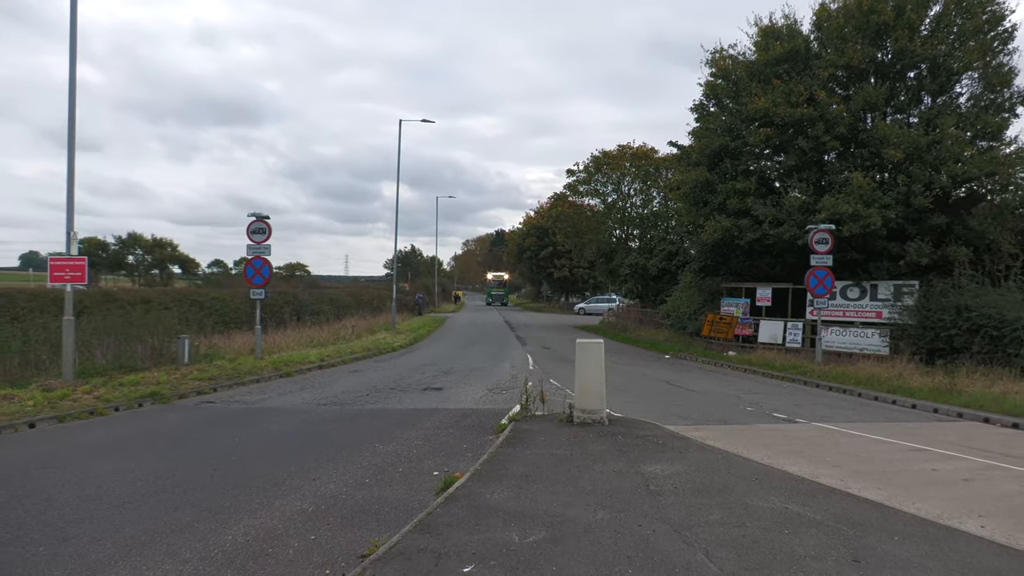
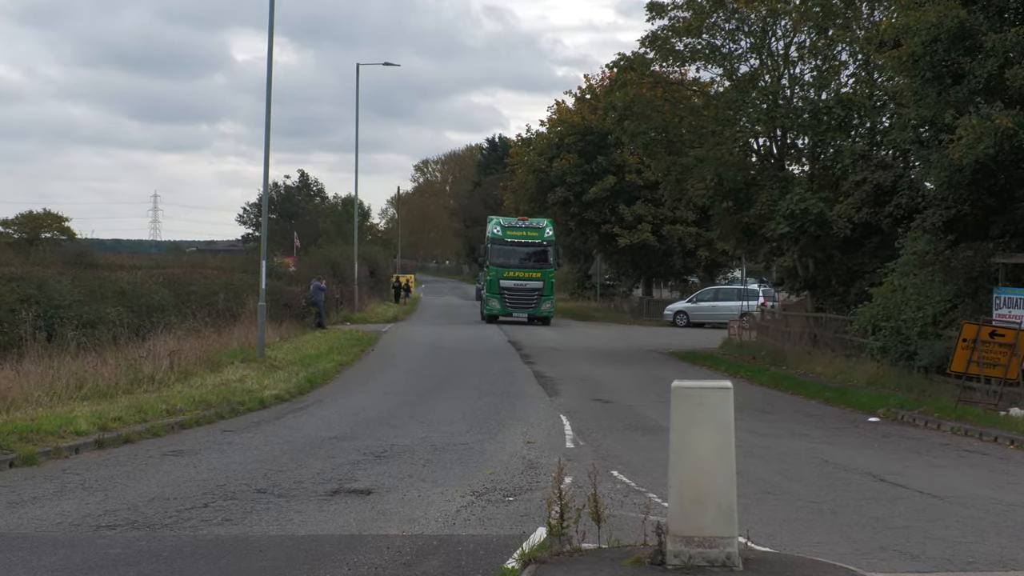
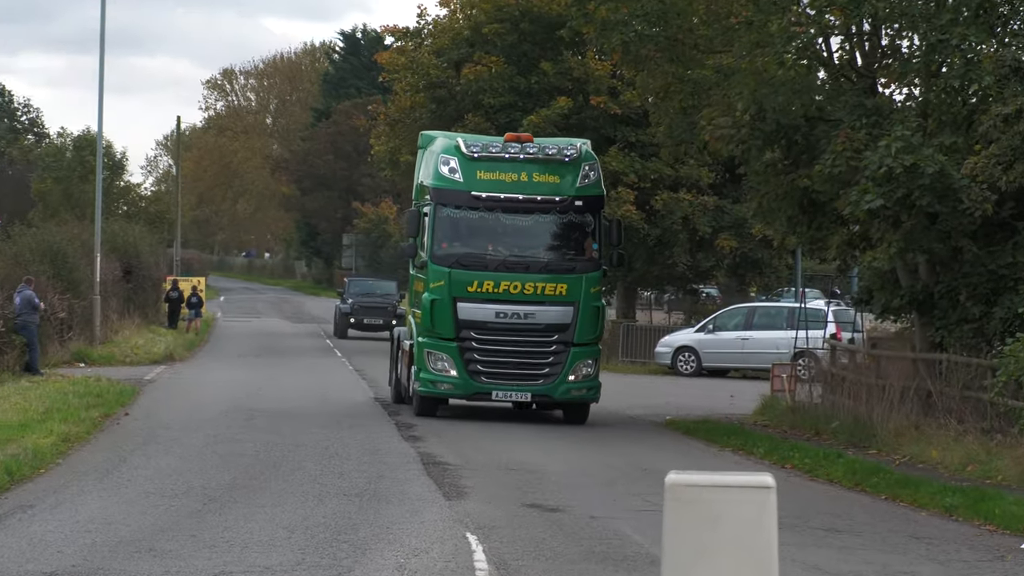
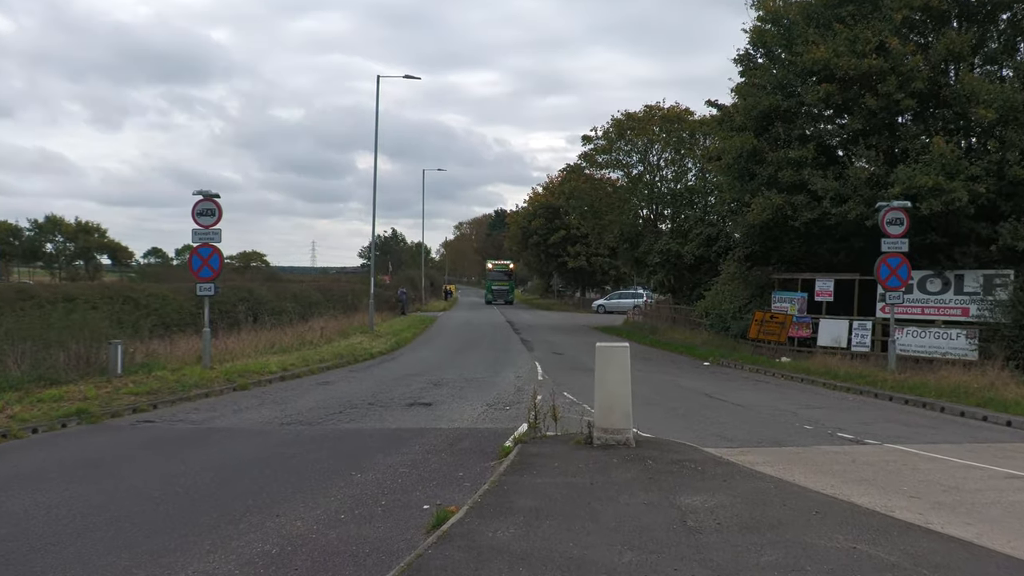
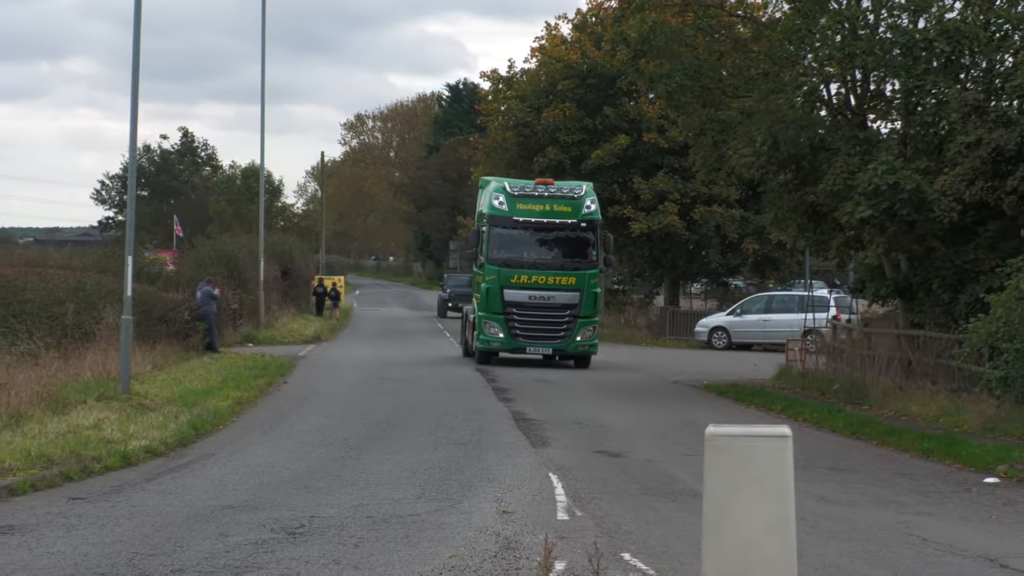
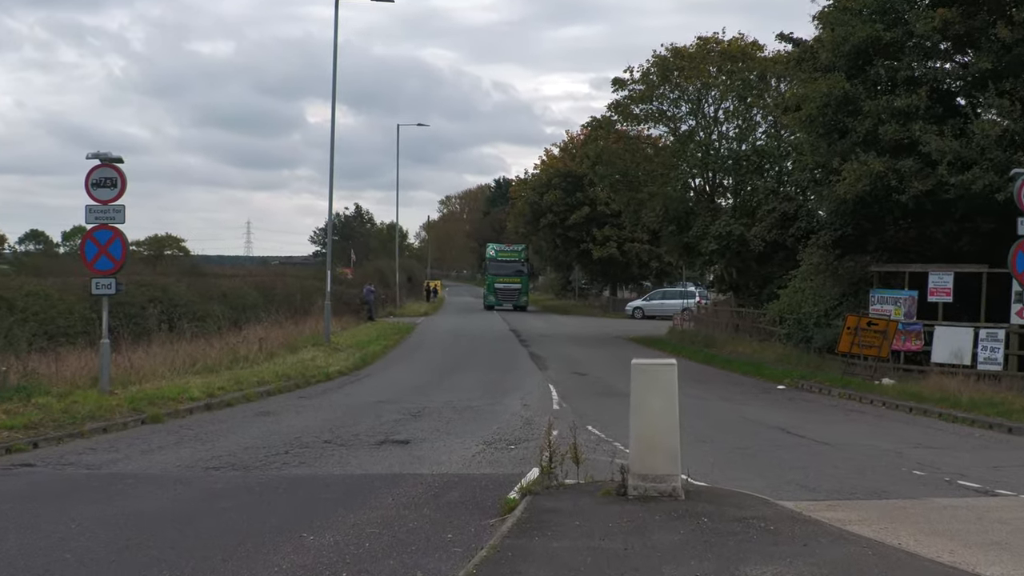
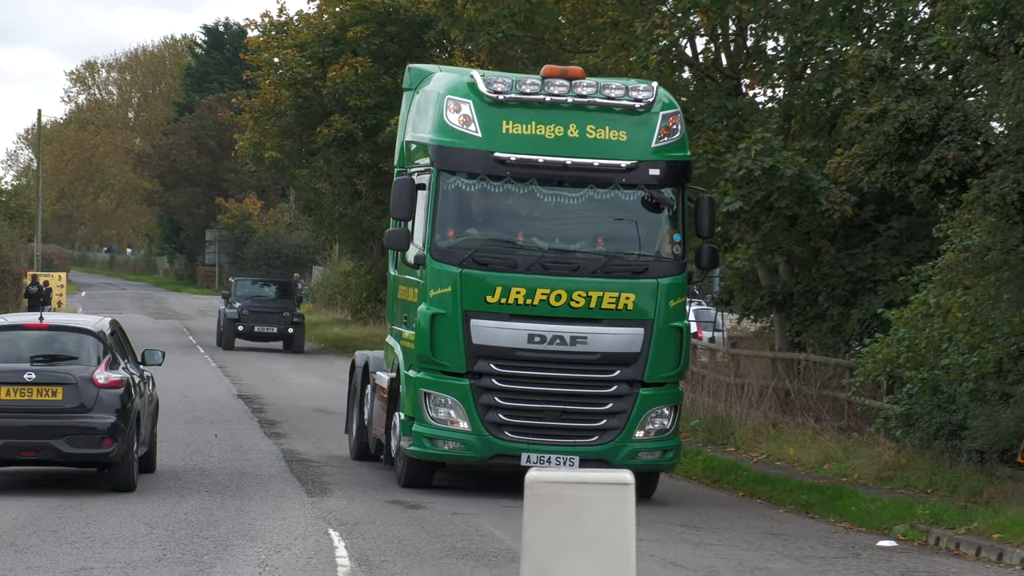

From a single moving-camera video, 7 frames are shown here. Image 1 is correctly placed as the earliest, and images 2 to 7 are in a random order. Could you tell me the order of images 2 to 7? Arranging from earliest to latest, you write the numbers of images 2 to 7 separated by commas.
4, 6, 2, 5, 3, 7
